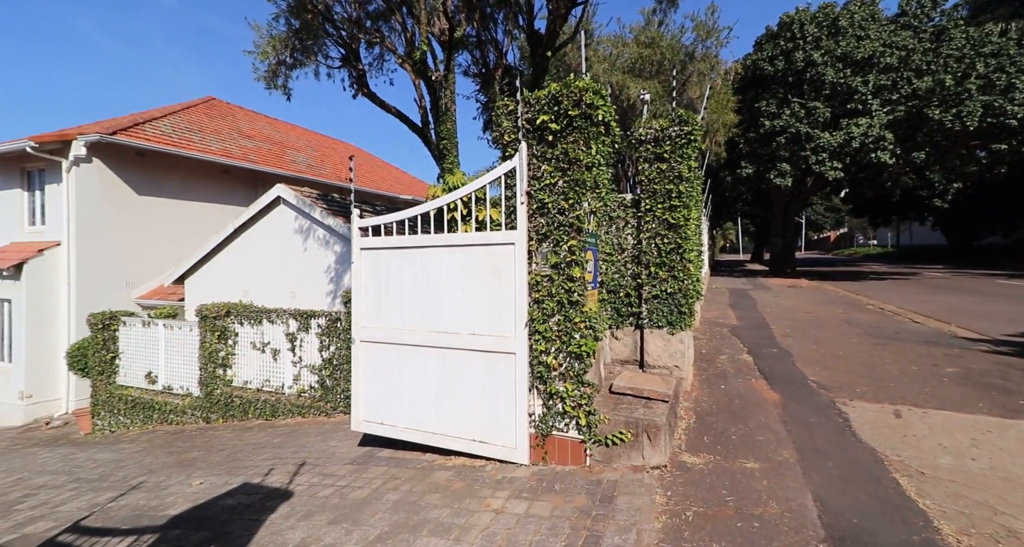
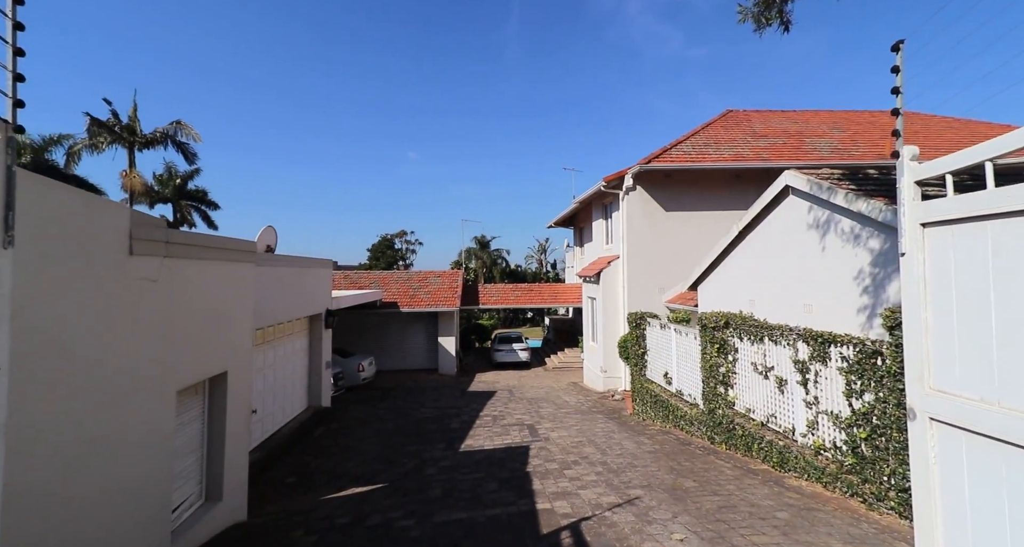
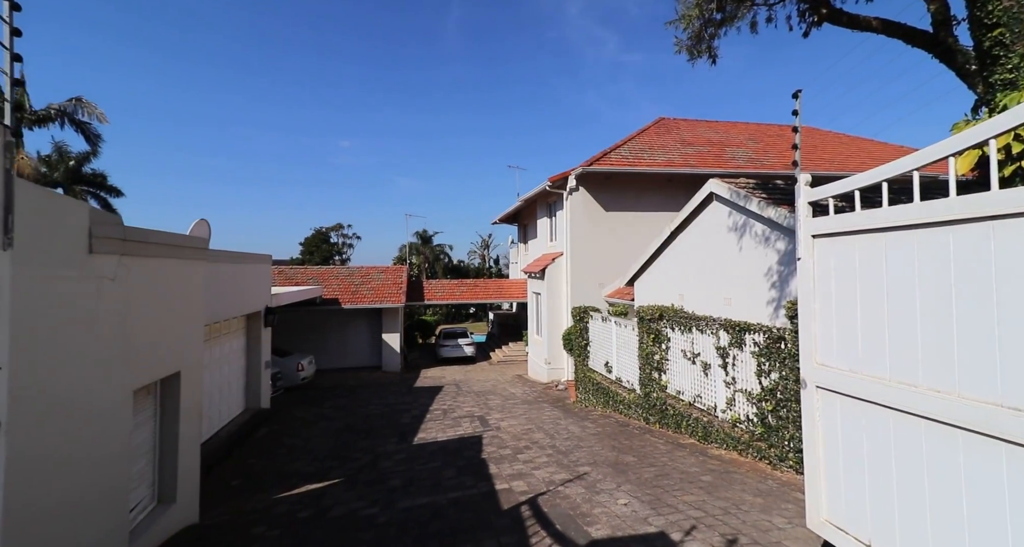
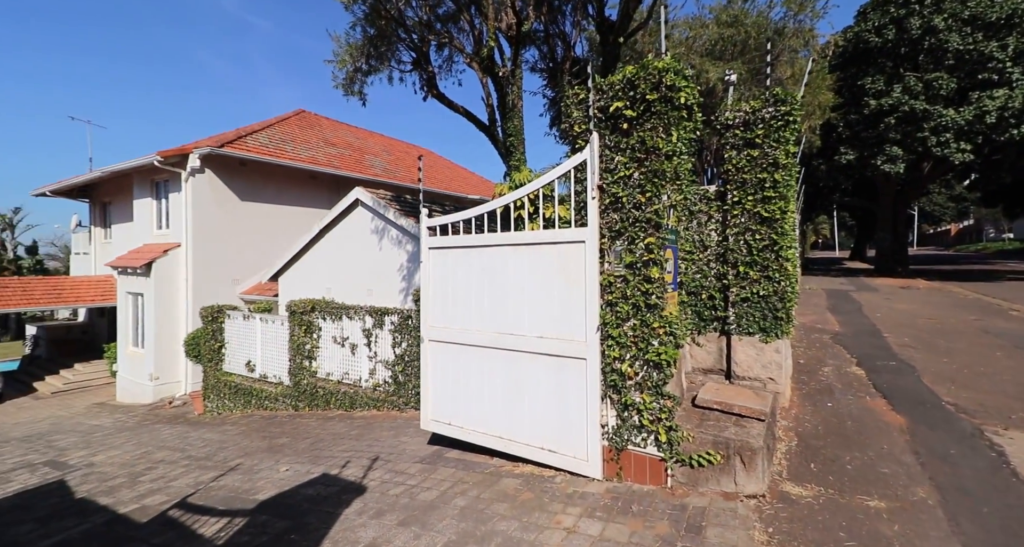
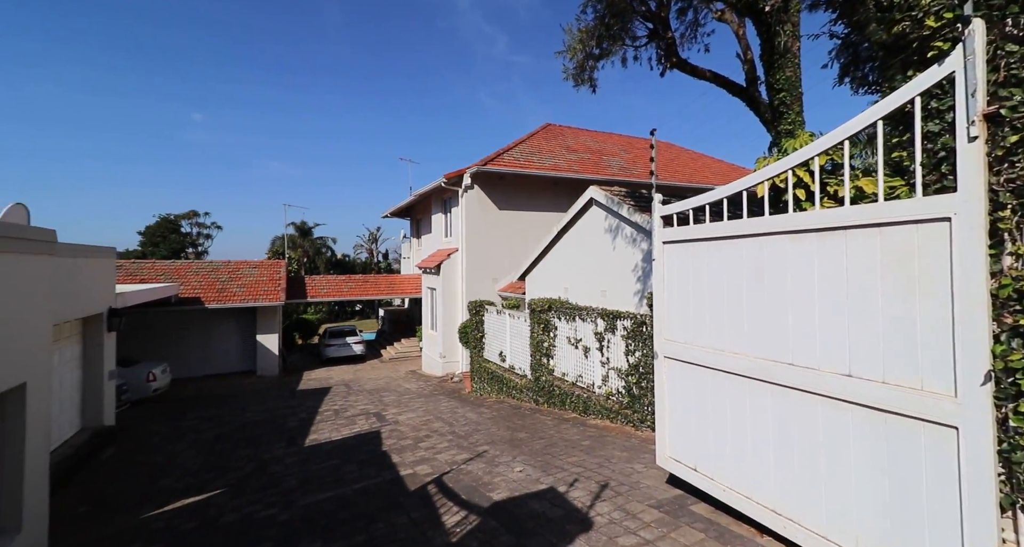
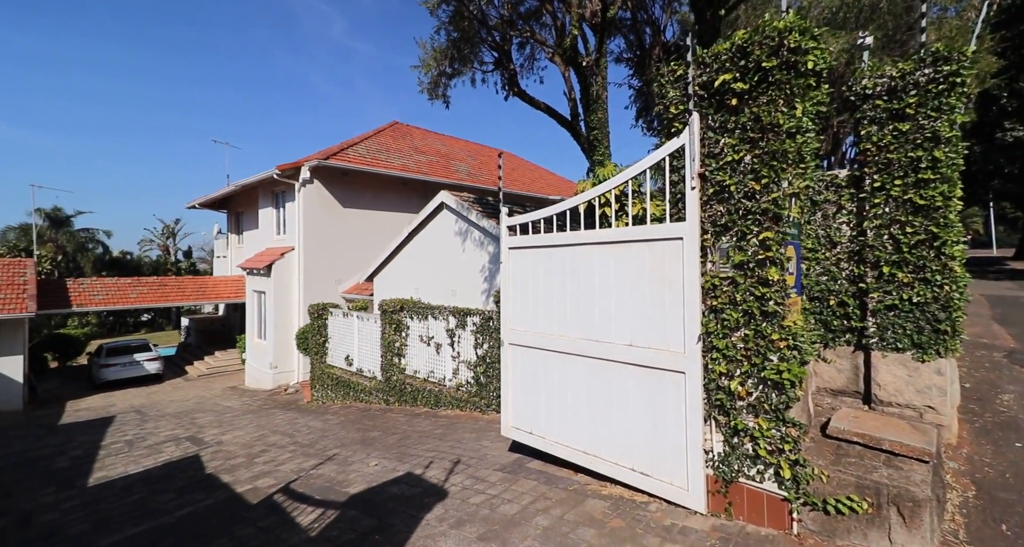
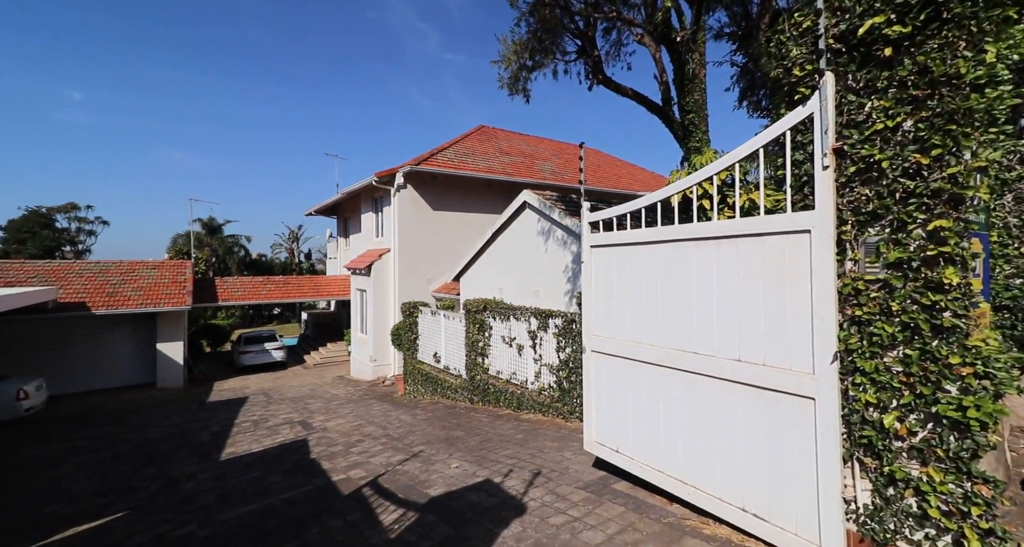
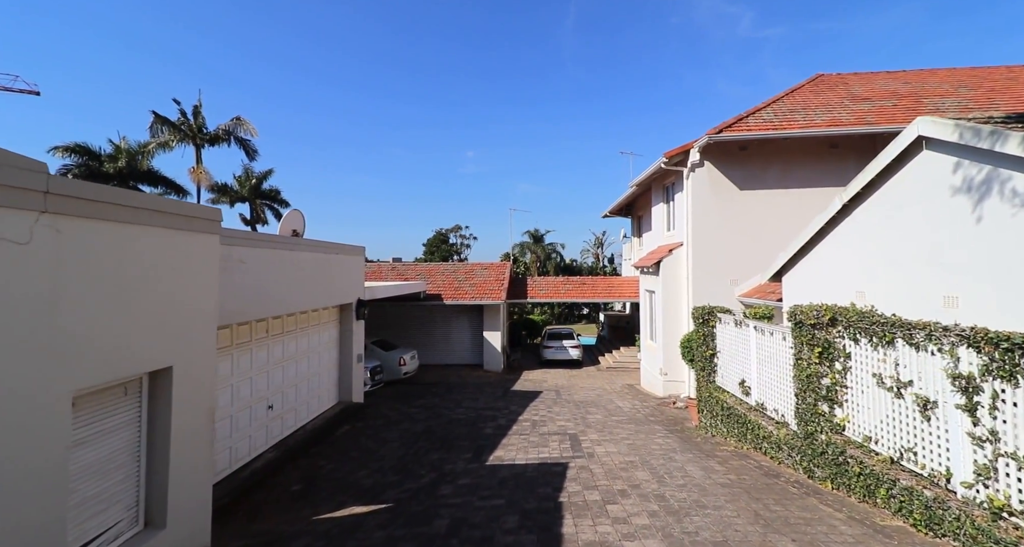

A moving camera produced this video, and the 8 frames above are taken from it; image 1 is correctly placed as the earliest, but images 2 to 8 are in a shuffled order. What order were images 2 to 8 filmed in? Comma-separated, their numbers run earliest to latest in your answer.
4, 6, 7, 5, 3, 2, 8
